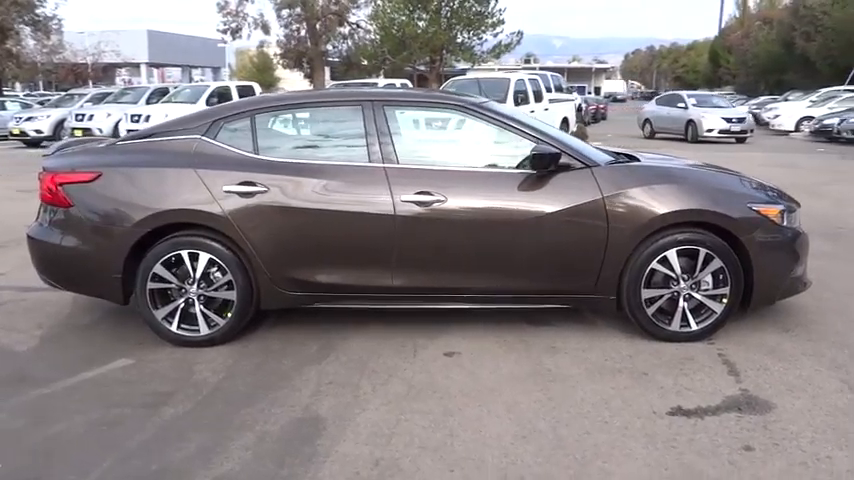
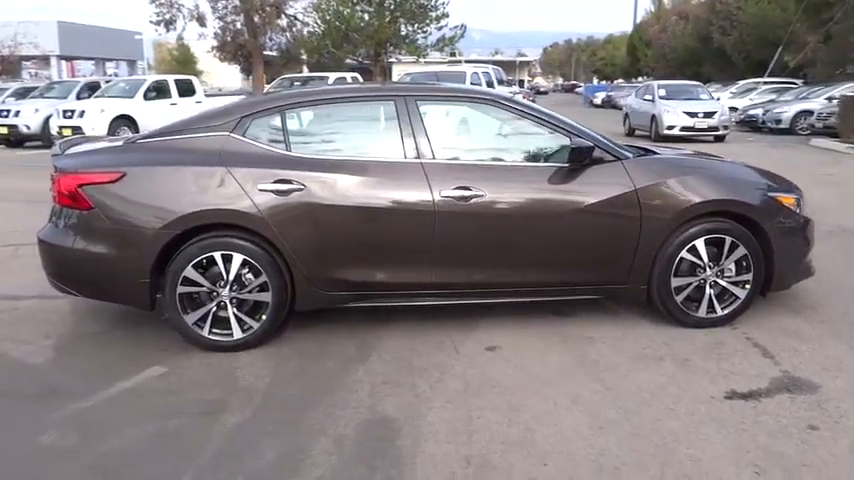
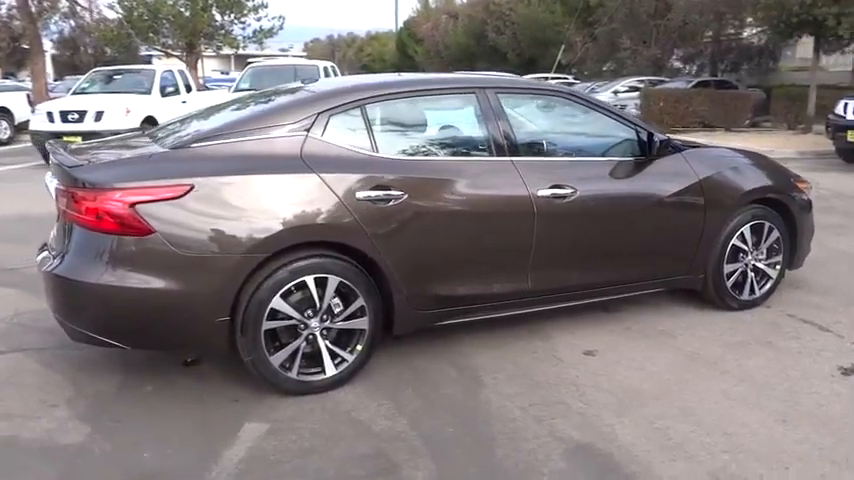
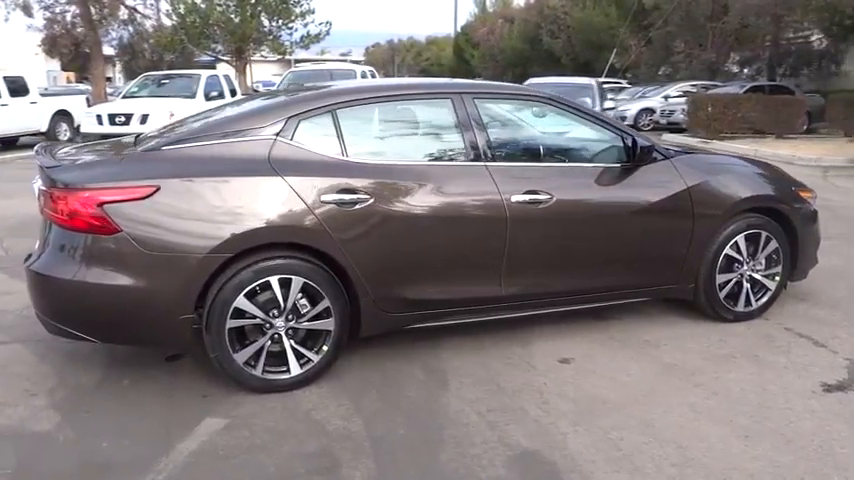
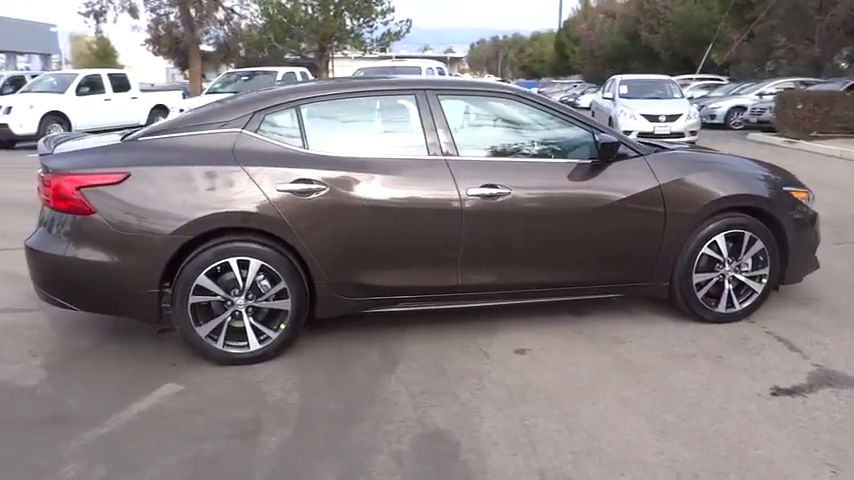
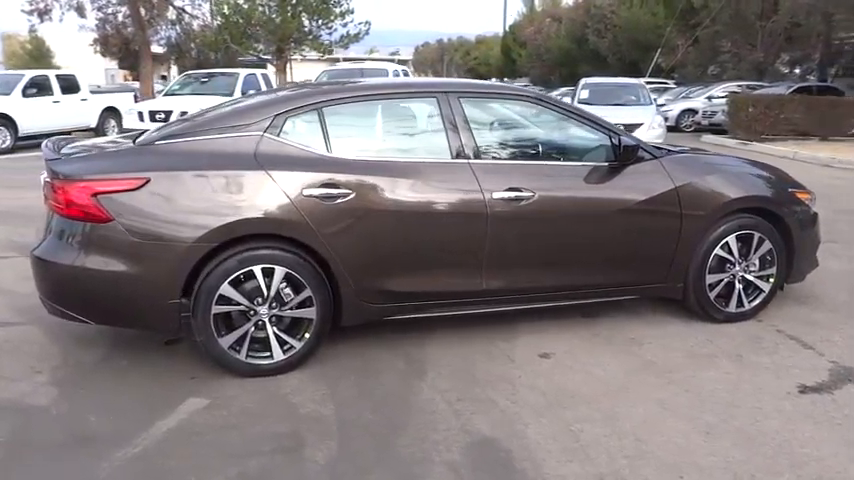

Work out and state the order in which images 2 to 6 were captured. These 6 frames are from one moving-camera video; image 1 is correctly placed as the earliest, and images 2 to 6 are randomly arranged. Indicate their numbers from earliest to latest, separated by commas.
2, 5, 6, 4, 3
